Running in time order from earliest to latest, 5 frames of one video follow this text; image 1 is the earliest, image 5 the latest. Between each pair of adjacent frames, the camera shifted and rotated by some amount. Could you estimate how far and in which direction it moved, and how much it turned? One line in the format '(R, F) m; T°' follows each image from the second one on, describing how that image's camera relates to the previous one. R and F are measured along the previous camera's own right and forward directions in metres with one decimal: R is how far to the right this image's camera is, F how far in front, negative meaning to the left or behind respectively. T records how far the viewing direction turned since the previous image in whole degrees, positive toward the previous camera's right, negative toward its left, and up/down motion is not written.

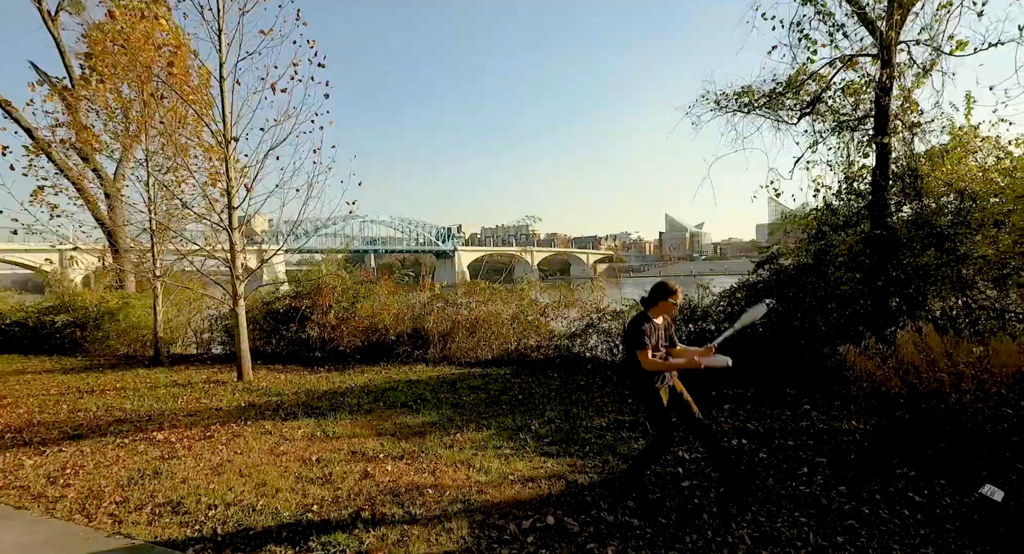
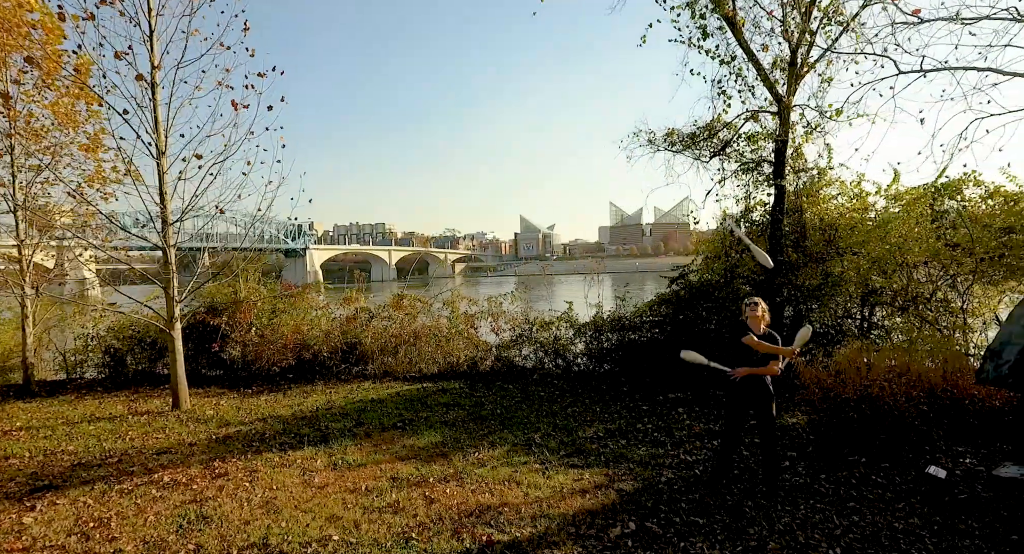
(-1.2, -0.3) m; +13°
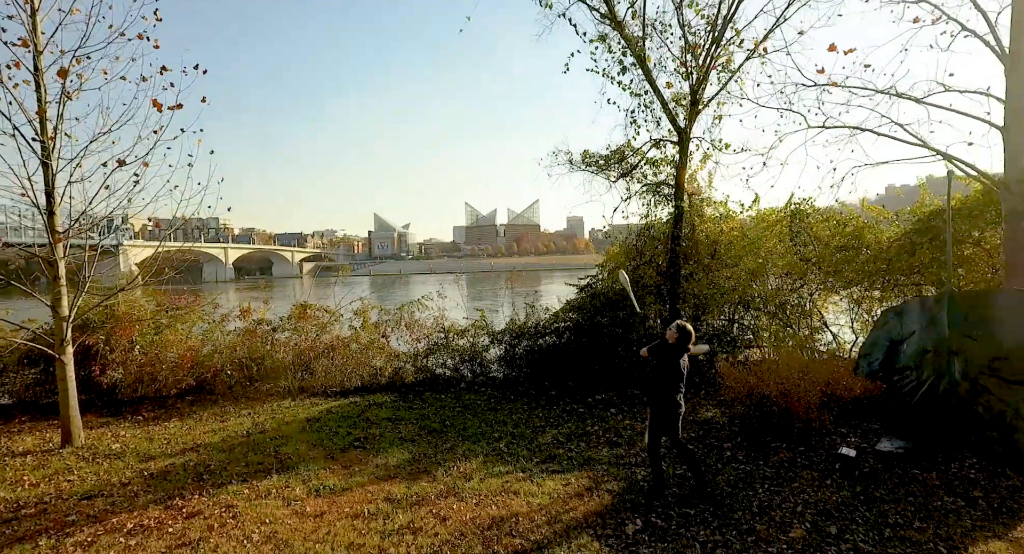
(-1.0, -0.1) m; +14°
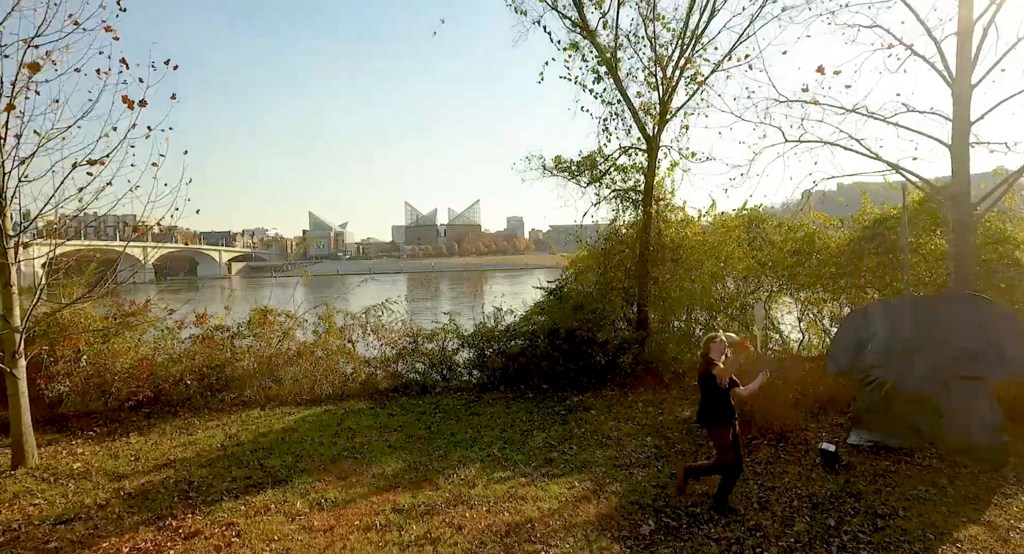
(-0.5, 0.0) m; +6°
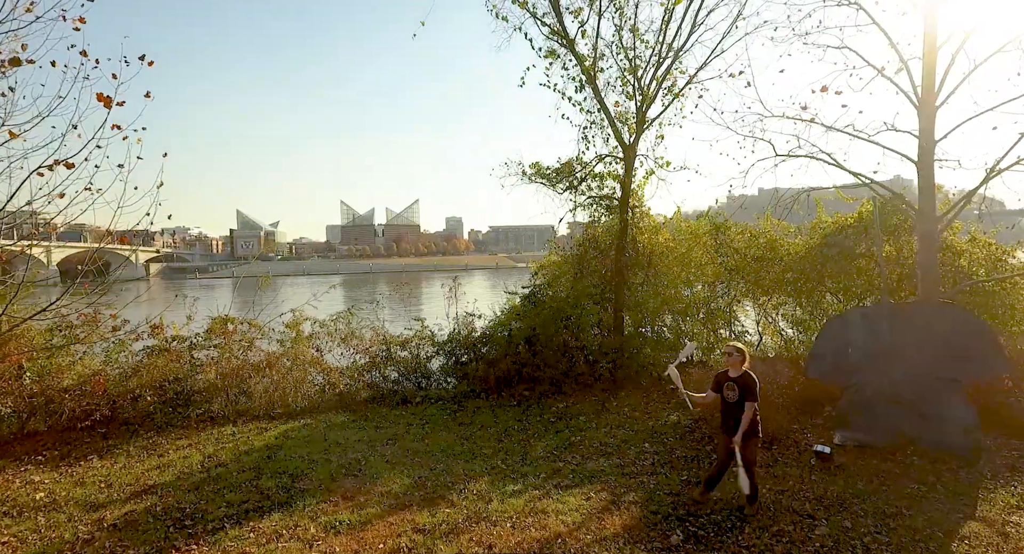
(-0.6, +0.1) m; +6°
